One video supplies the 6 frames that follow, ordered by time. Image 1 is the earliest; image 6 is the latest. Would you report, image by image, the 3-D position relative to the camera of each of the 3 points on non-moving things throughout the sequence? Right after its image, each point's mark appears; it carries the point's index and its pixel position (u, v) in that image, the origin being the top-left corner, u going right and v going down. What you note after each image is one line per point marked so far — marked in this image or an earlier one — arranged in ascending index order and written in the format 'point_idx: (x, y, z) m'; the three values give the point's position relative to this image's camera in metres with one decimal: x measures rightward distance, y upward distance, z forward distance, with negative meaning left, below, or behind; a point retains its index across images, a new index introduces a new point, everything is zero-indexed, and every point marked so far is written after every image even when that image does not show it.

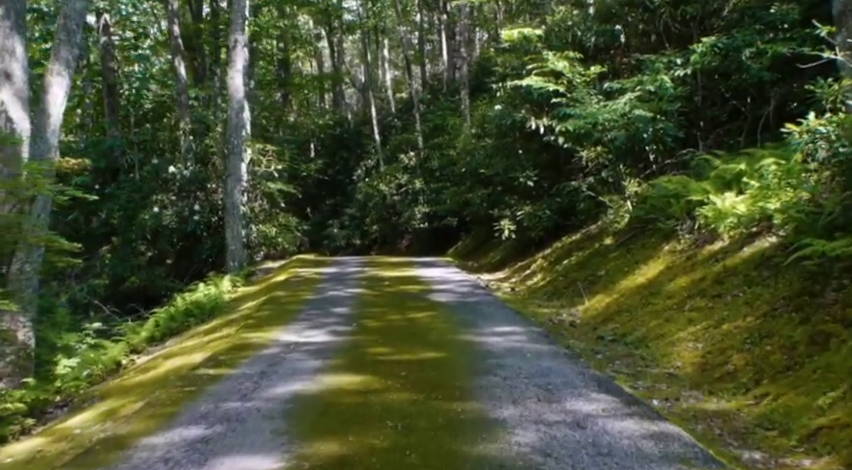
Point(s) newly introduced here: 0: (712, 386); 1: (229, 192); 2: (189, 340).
0: (+2.1, -1.1, +5.5) m
1: (-3.9, +0.9, +14.8) m
2: (-2.7, -1.2, +8.7) m
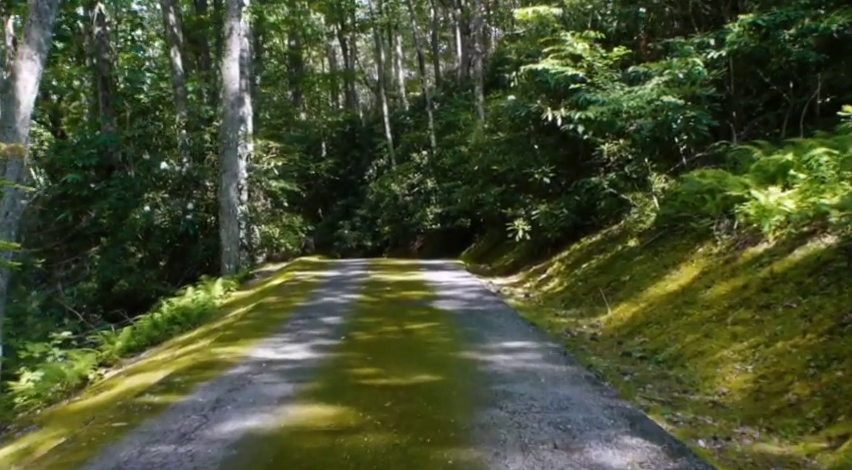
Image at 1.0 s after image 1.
0: (+2.0, -1.1, +4.5) m
1: (-3.7, +0.8, +13.9) m
2: (-2.7, -1.2, +7.8) m
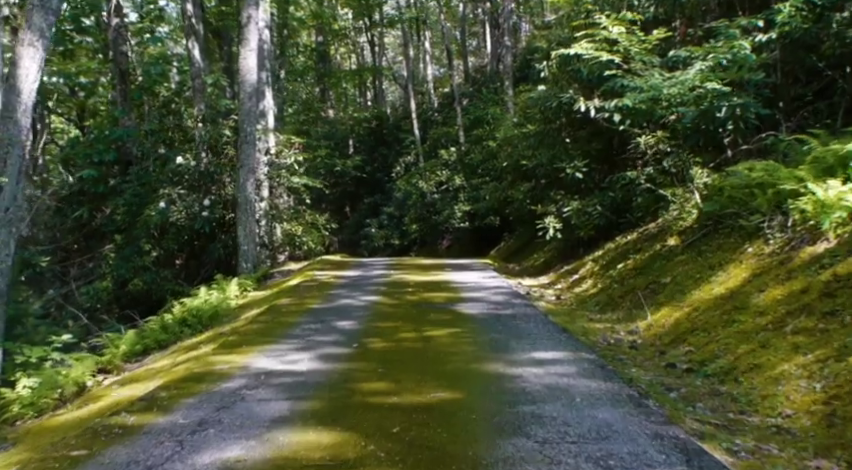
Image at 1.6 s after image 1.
0: (+2.1, -1.1, +3.7) m
1: (-3.3, +0.9, +13.4) m
2: (-2.5, -1.2, +7.3) m
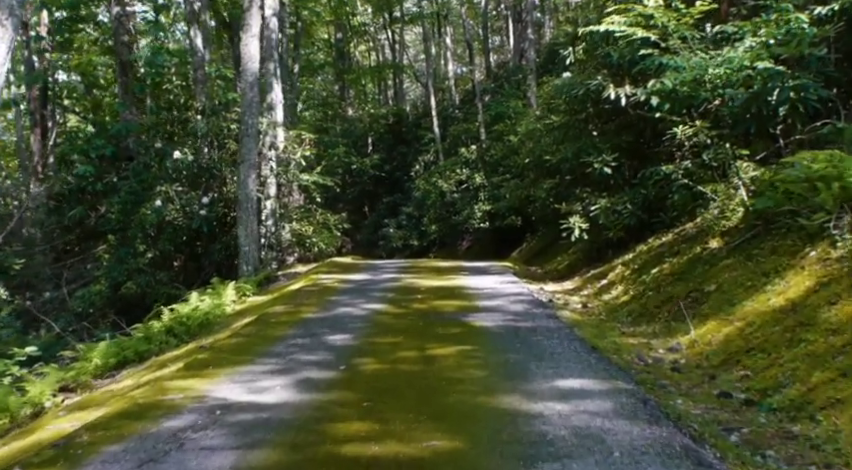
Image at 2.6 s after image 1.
0: (+2.0, -1.1, +2.7) m
1: (-3.0, +0.9, +12.5) m
2: (-2.5, -1.2, +6.3) m
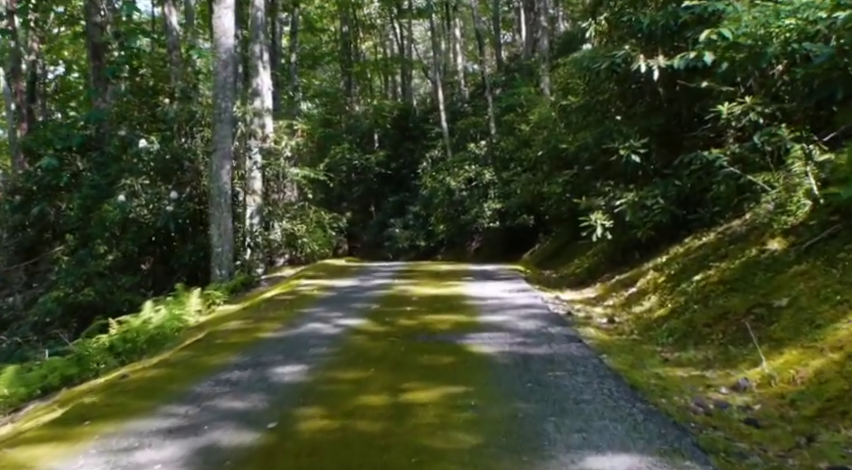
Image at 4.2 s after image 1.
0: (+1.9, -1.1, +1.0) m
1: (-3.1, +0.9, +10.9) m
2: (-2.6, -1.2, +4.8) m
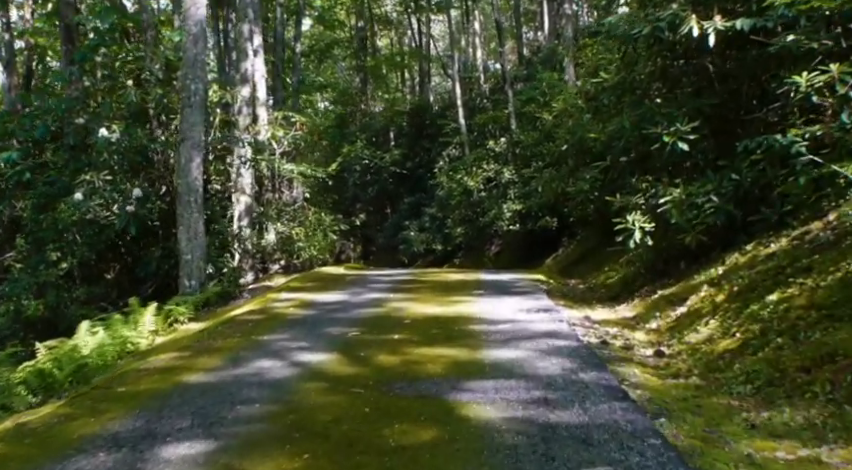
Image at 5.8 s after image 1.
0: (+1.6, -1.1, -0.7) m
1: (-3.0, +0.8, +9.4) m
2: (-2.7, -1.2, +3.2) m
